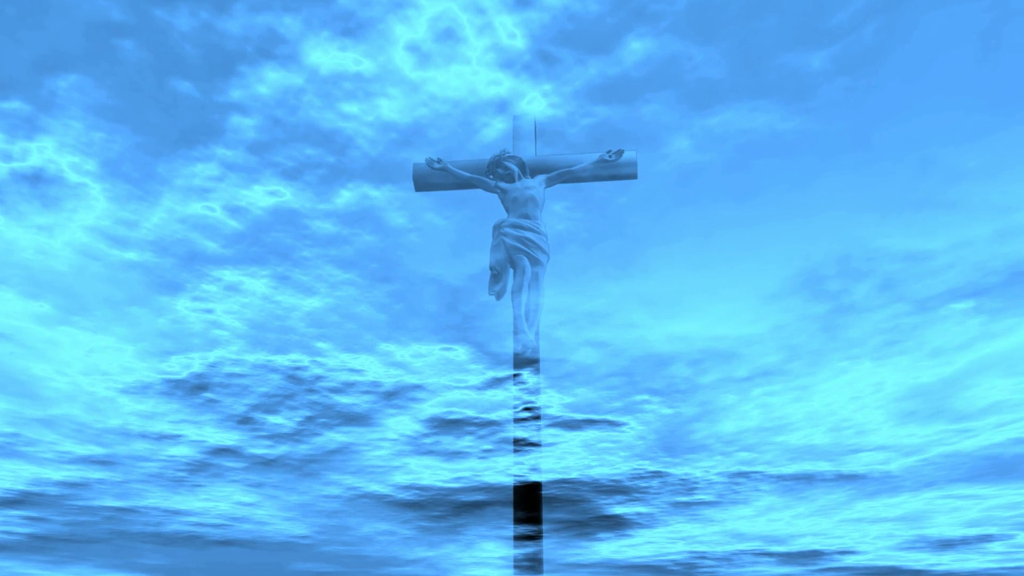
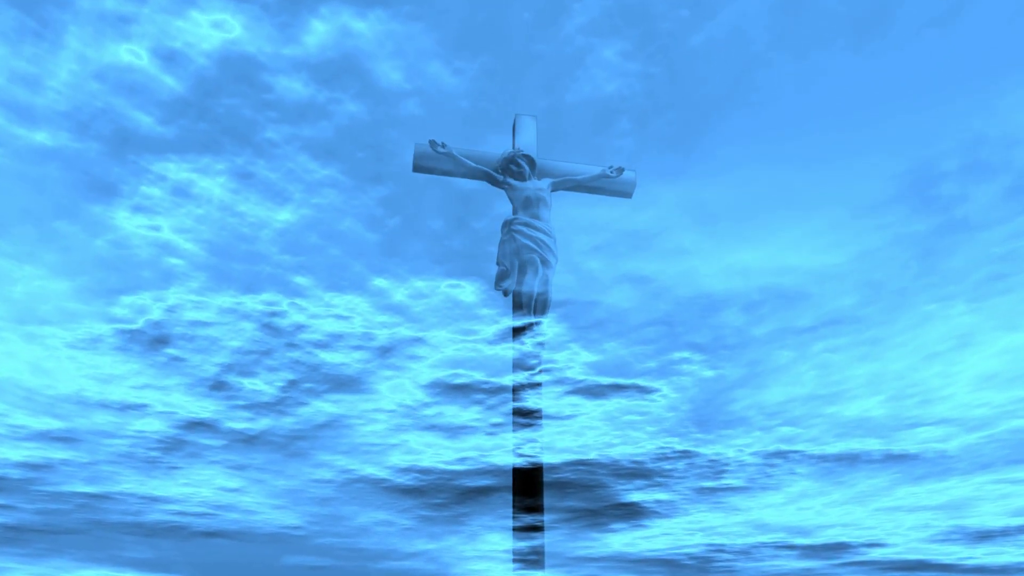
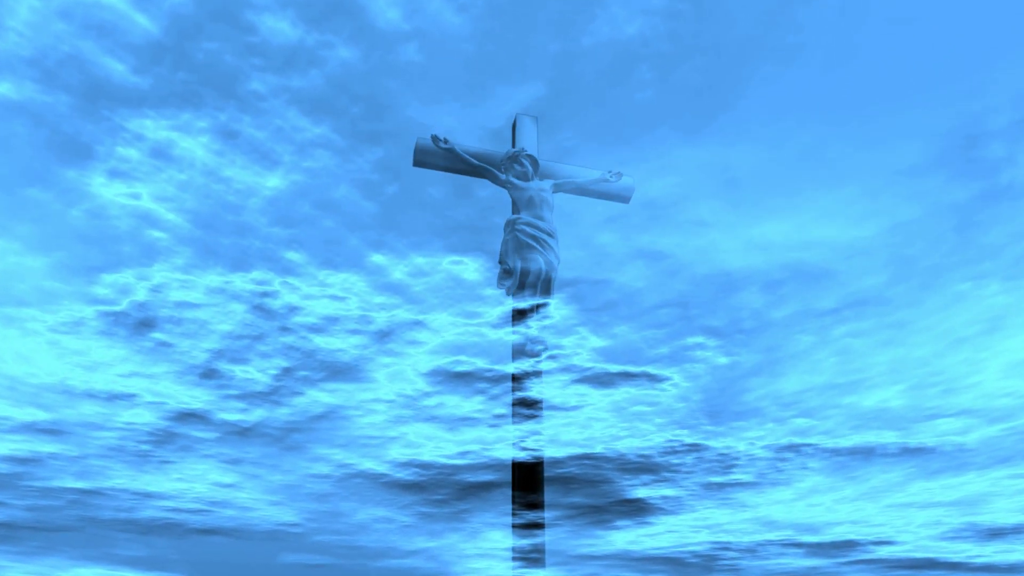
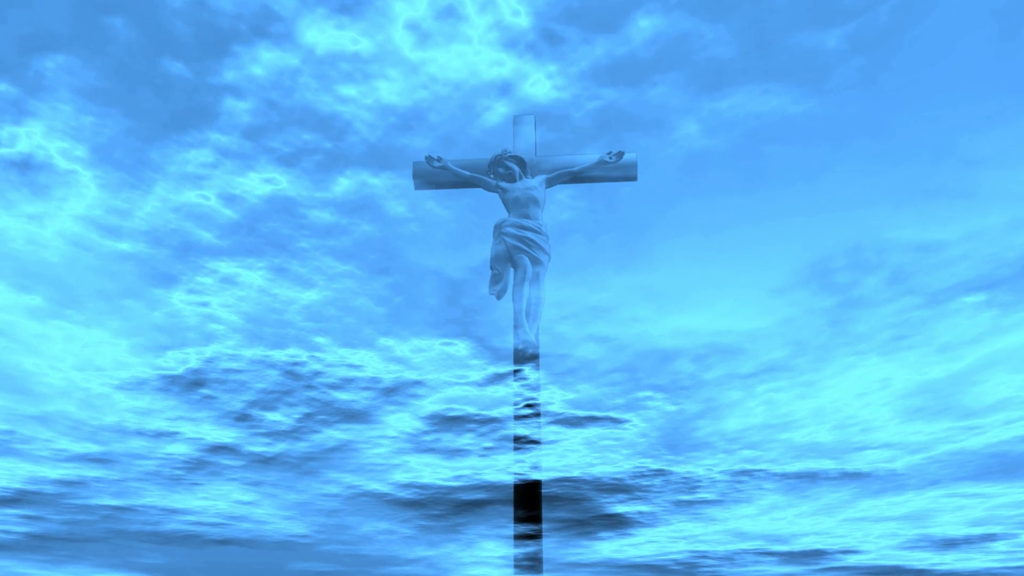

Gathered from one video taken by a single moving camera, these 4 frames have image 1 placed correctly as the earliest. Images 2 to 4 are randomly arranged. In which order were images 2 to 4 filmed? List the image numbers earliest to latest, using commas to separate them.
4, 2, 3
